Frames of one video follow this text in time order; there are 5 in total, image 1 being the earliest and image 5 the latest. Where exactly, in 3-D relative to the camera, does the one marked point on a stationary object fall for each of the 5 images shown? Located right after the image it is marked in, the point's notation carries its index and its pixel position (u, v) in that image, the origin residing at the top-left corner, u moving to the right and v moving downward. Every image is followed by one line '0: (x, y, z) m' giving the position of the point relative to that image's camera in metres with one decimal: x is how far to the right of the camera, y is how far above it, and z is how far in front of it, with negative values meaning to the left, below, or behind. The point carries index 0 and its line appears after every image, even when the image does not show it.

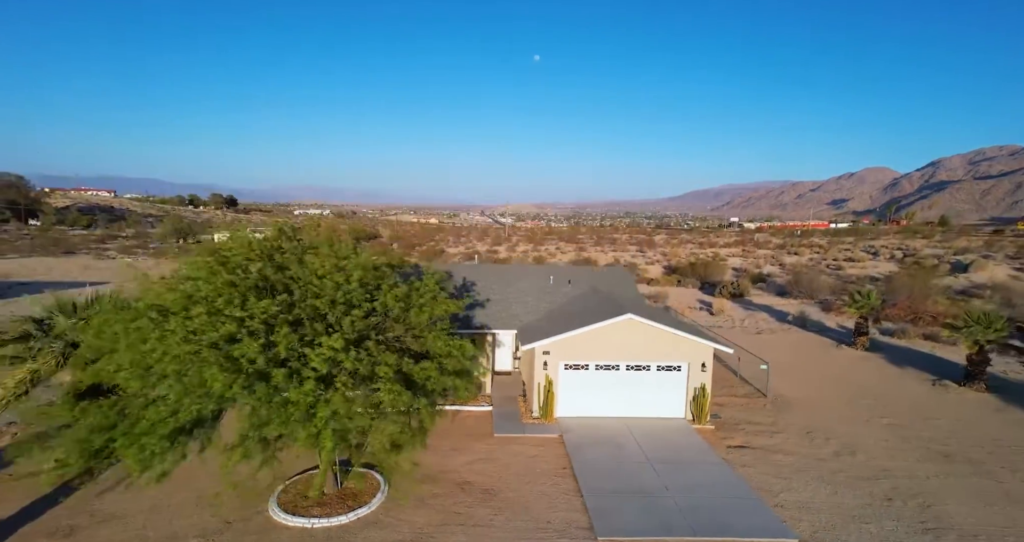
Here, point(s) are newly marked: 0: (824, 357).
0: (+7.8, -2.1, +12.1) m
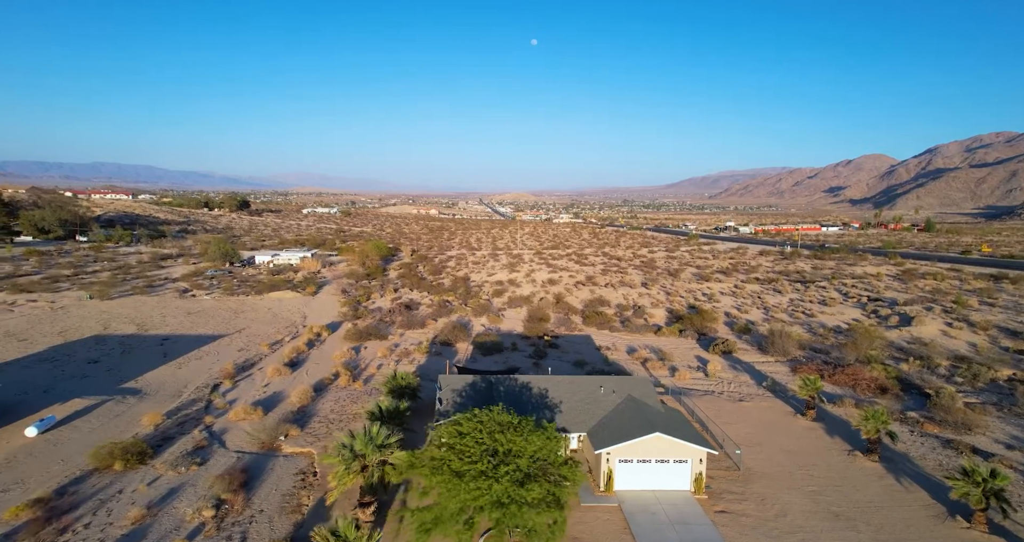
0: (+9.7, -5.6, +17.5) m
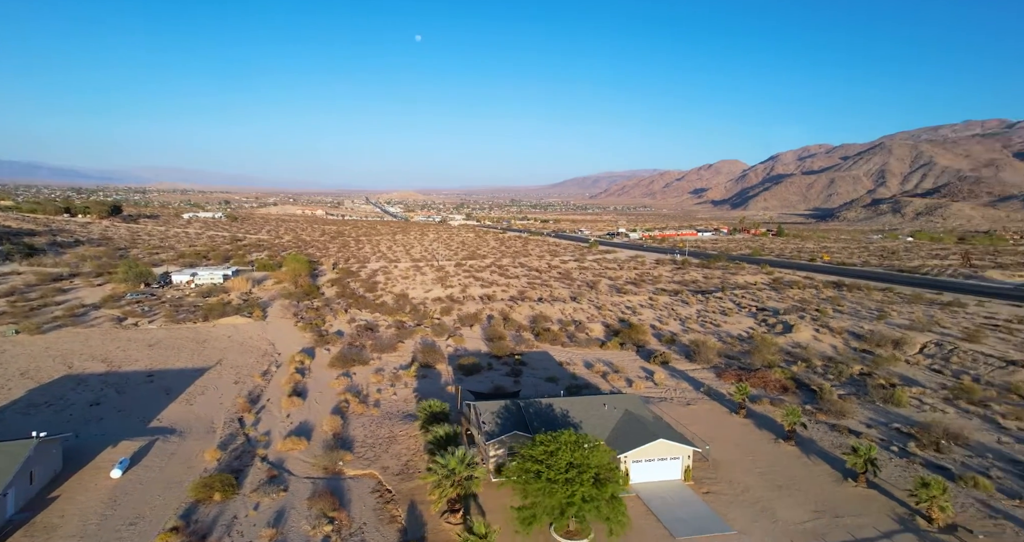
0: (+9.9, -7.1, +23.1) m
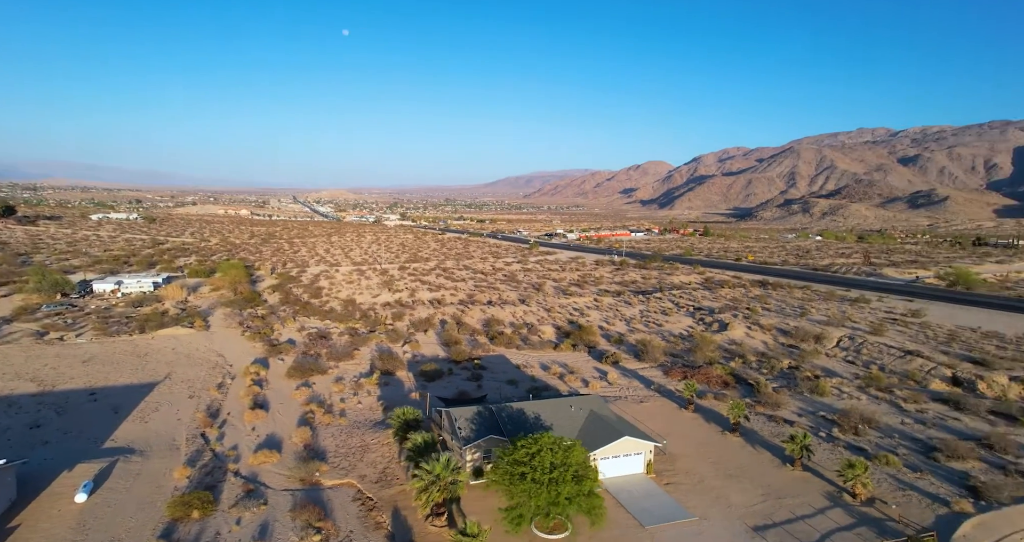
0: (+8.2, -7.4, +25.2) m
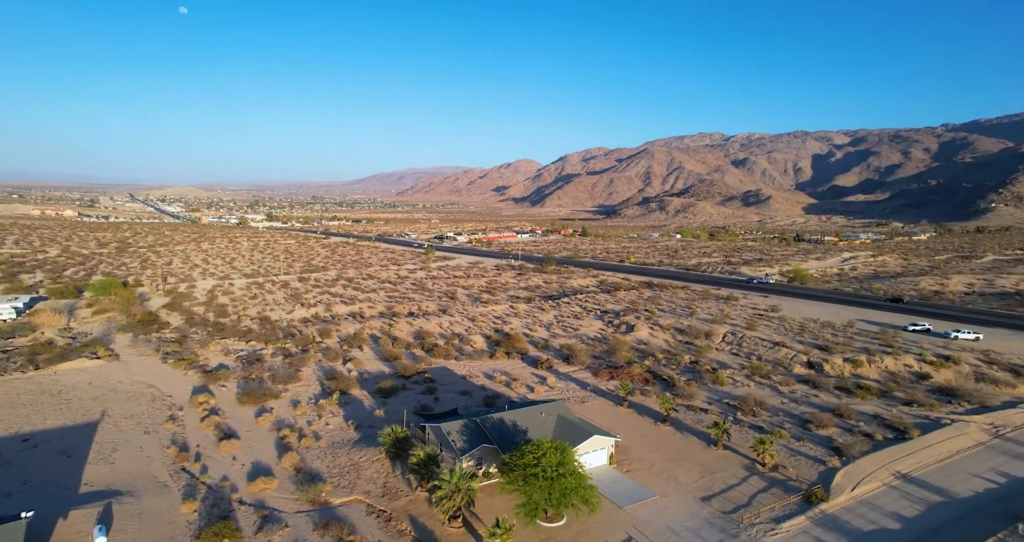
0: (+6.0, -8.3, +29.3) m
